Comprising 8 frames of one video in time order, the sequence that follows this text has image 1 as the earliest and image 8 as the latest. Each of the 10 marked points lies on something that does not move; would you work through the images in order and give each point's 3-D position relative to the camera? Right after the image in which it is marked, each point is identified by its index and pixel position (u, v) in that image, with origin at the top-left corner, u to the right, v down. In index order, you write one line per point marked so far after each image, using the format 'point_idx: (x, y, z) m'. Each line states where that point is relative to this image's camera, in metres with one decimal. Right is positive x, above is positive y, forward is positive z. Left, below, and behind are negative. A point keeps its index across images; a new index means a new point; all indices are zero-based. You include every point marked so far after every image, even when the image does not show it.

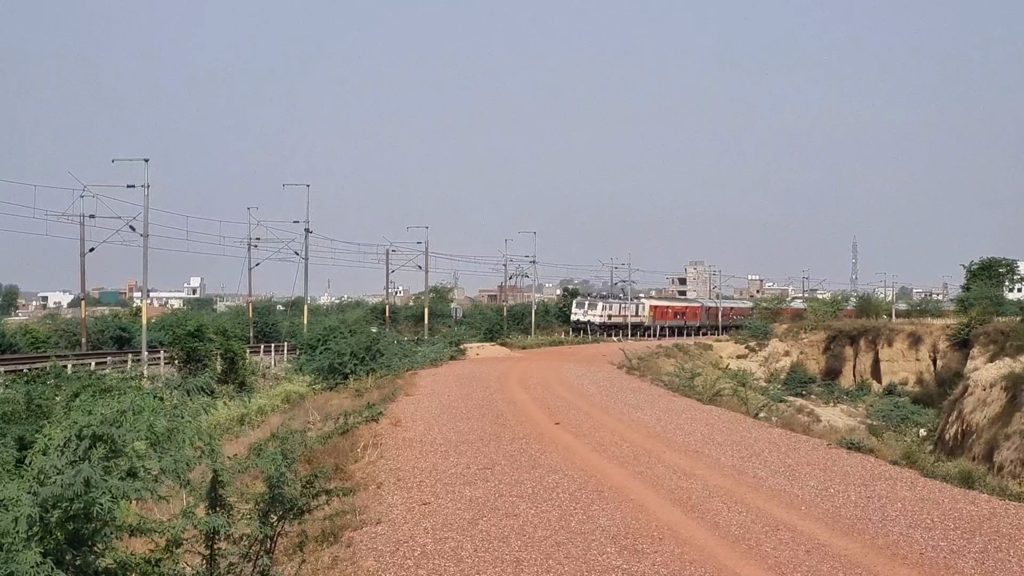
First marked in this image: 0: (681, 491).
0: (+2.7, -3.2, +15.0) m
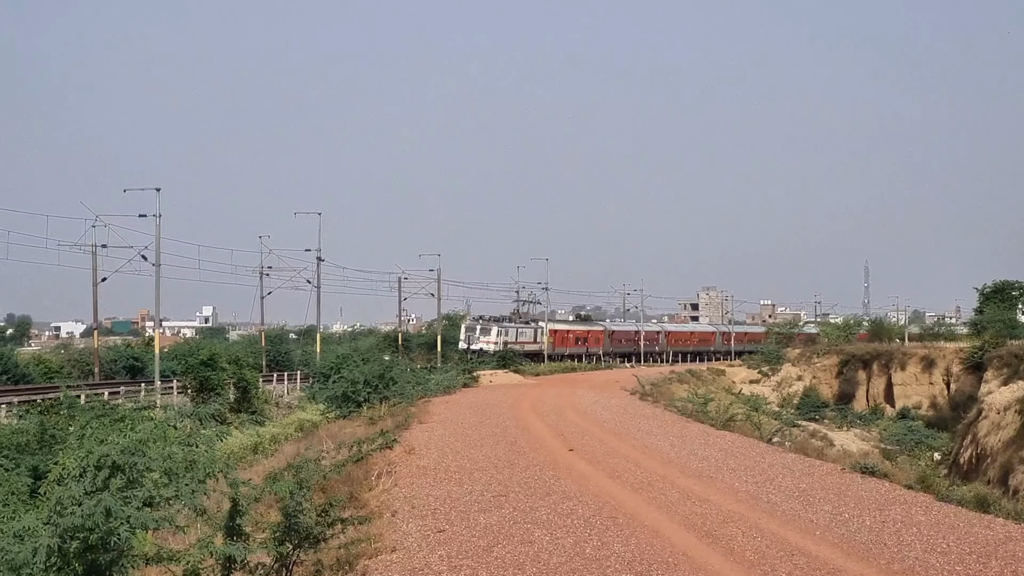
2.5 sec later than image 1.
0: (+2.9, -3.6, +15.0) m
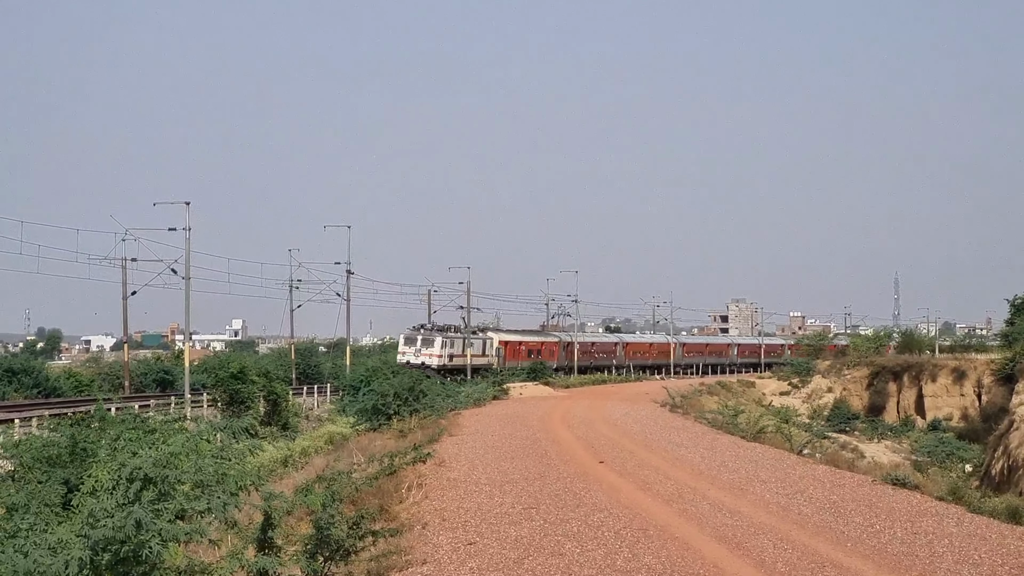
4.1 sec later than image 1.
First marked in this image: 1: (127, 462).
0: (+3.4, -3.7, +14.9) m
1: (-5.7, -2.6, +14.0) m
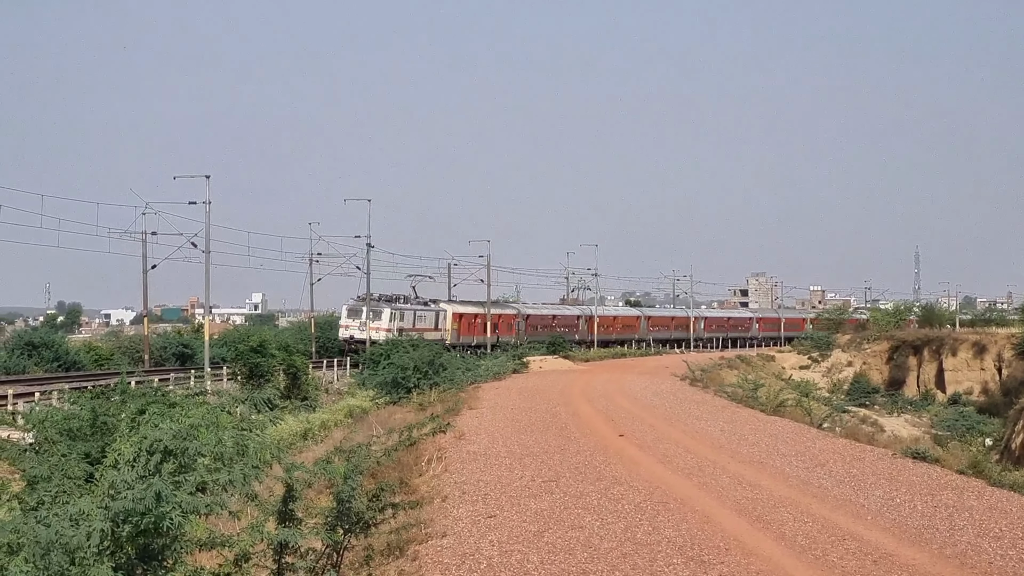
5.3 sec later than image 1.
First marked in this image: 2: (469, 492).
0: (+3.7, -3.3, +14.9) m
1: (-5.4, -2.1, +14.0) m
2: (-0.7, -3.4, +15.7) m
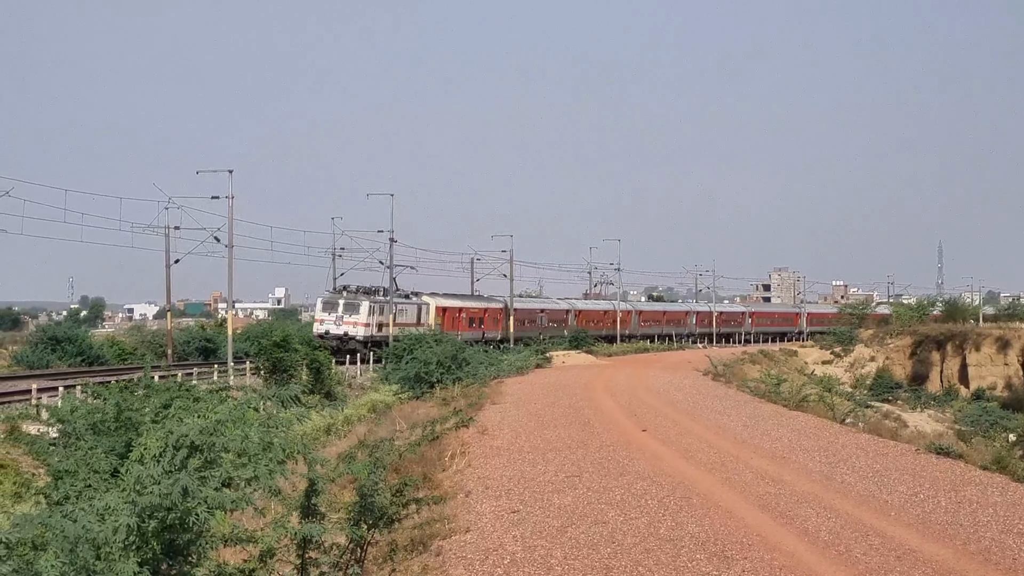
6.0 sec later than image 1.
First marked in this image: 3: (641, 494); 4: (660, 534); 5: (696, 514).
0: (+4.0, -3.3, +15.0) m
1: (-5.0, -2.1, +14.1) m
2: (-0.3, -3.3, +15.7) m
3: (+2.0, -3.3, +15.1) m
4: (+2.1, -3.5, +13.8) m
5: (+2.8, -3.4, +14.4) m
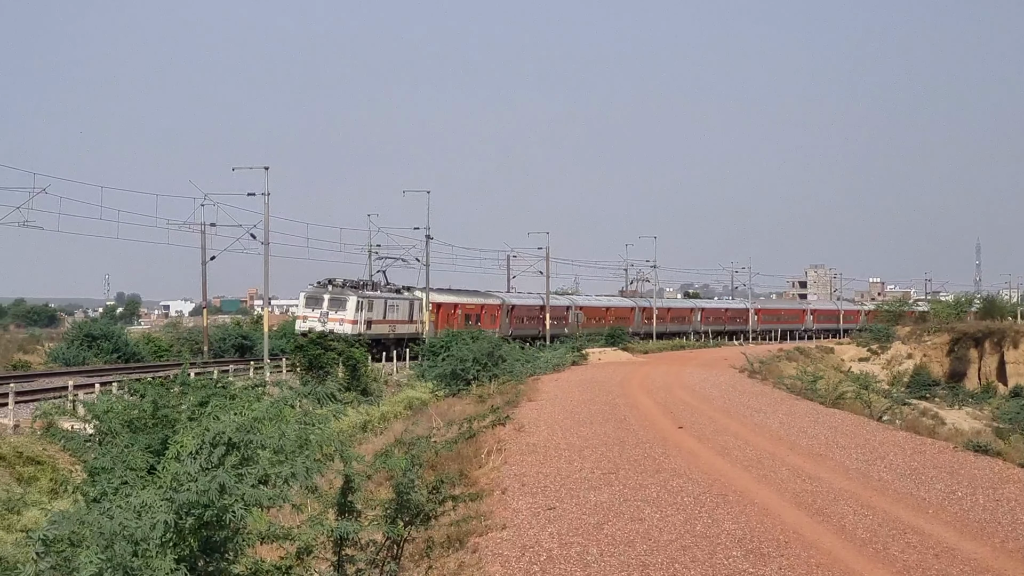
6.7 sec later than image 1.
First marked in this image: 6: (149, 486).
0: (+4.6, -3.2, +14.9) m
1: (-4.4, -2.0, +14.1) m
2: (+0.2, -3.2, +15.7) m
3: (+2.6, -3.2, +15.1) m
4: (+2.7, -3.5, +13.7) m
5: (+3.3, -3.4, +14.4) m
6: (-5.3, -2.9, +13.9) m
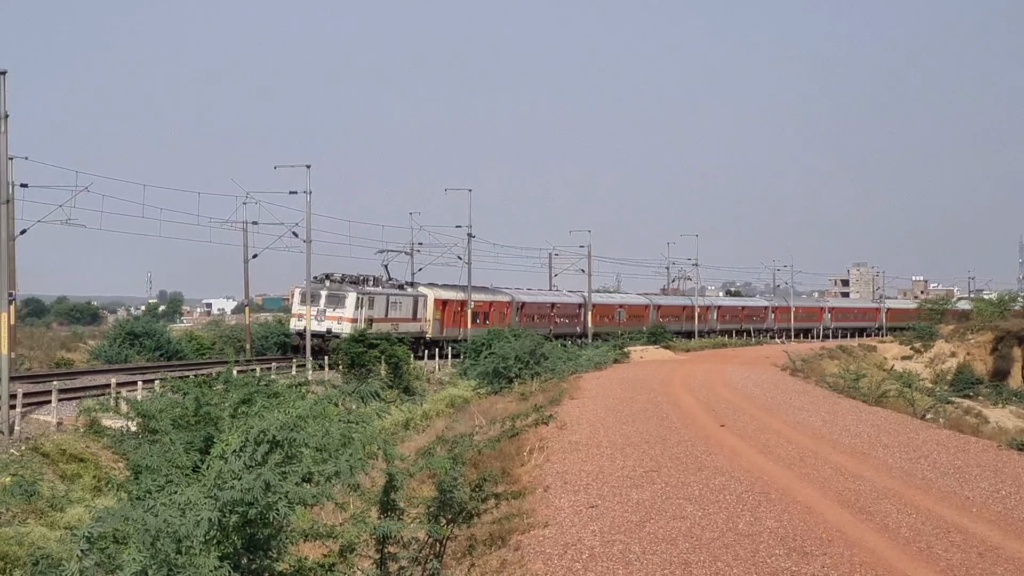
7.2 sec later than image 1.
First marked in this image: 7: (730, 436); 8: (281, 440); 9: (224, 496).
0: (+5.2, -3.2, +14.9) m
1: (-3.8, -2.0, +14.1) m
2: (+0.9, -3.2, +15.7) m
3: (+3.2, -3.2, +15.1) m
4: (+3.3, -3.5, +13.7) m
5: (+4.0, -3.3, +14.4) m
6: (-4.6, -2.9, +14.0) m
7: (+3.9, -2.8, +17.9) m
8: (-3.3, -2.1, +13.8) m
9: (-3.8, -2.8, +12.8) m
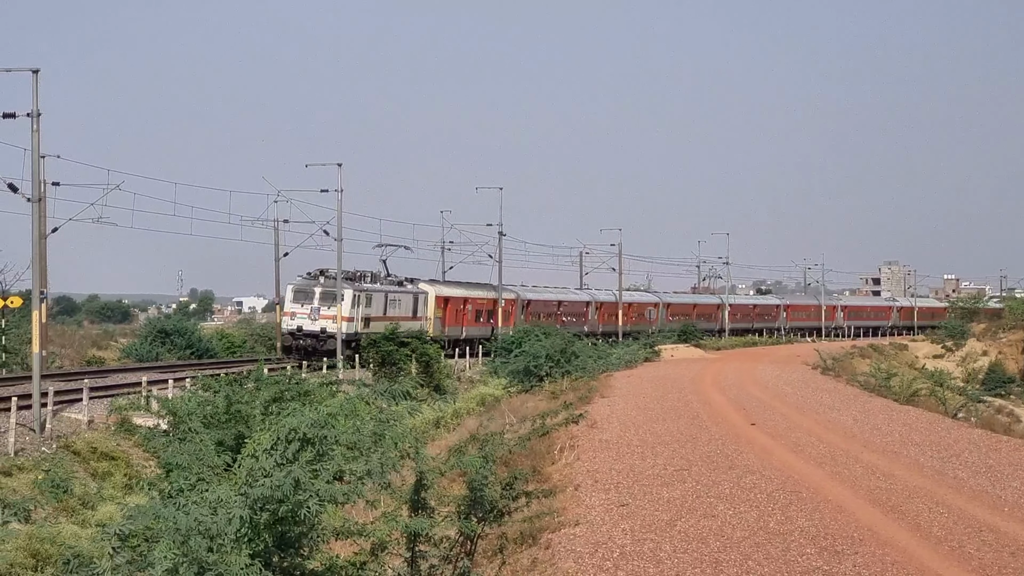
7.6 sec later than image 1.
0: (+5.7, -3.2, +14.9) m
1: (-3.3, -2.0, +14.2) m
2: (+1.4, -3.2, +15.8) m
3: (+3.7, -3.2, +15.1) m
4: (+3.8, -3.4, +13.7) m
5: (+4.4, -3.3, +14.4) m
6: (-4.1, -2.8, +14.0) m
7: (+4.3, -2.8, +17.8) m
8: (-2.8, -2.1, +13.8) m
9: (-3.3, -2.7, +12.8) m
